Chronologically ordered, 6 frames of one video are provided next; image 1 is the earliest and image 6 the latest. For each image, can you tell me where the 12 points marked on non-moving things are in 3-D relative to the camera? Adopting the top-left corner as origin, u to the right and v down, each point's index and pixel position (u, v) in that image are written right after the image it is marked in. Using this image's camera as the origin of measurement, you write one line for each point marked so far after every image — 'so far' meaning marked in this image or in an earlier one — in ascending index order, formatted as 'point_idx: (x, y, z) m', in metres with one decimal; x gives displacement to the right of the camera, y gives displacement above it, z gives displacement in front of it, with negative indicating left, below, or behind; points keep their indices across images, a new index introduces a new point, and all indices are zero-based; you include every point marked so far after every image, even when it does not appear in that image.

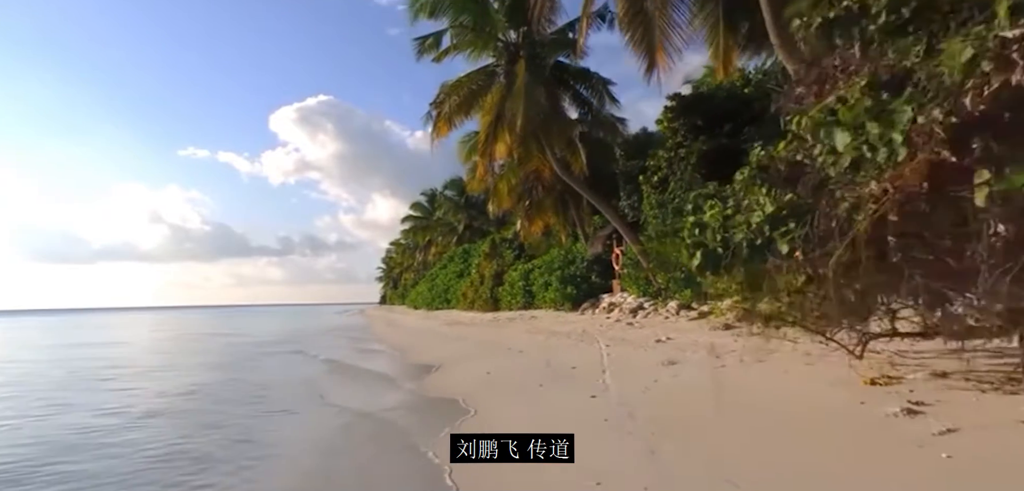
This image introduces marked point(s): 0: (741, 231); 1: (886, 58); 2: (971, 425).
0: (+2.2, +0.1, +5.2) m
1: (+2.5, +1.3, +3.7) m
2: (+4.1, -1.6, +4.7) m
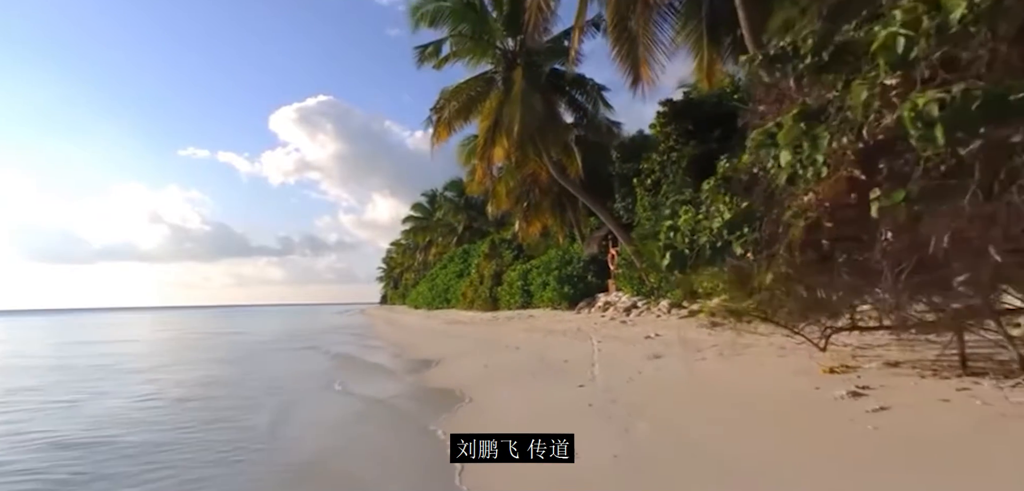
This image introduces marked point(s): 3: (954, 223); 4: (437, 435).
0: (+2.1, +0.1, +6.0) m
1: (+2.4, +1.3, +4.4) m
2: (+4.0, -1.6, +5.4) m
3: (+2.9, +0.2, +3.4) m
4: (-1.0, -2.6, +7.2) m
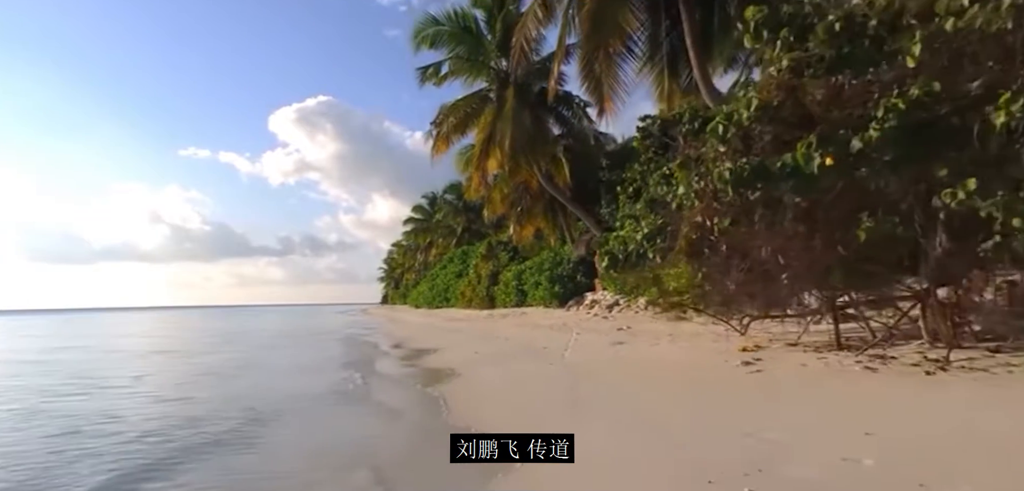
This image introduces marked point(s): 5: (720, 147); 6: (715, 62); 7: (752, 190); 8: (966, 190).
0: (+1.8, 0.0, +8.0) m
1: (+2.1, +1.2, +6.4) m
2: (+3.7, -1.7, +7.5) m
3: (+2.6, +0.1, +5.5) m
4: (-1.4, -2.6, +9.2) m
5: (+2.1, +1.0, +5.4) m
6: (+4.8, +4.3, +12.4) m
7: (+2.3, +0.5, +5.0) m
8: (+3.3, +0.4, +4.0) m
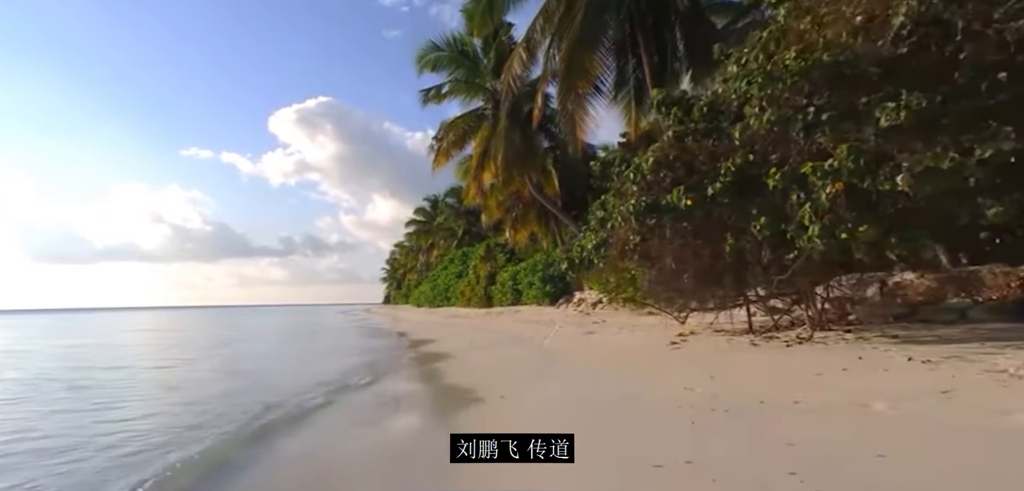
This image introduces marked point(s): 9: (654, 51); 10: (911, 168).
0: (+1.5, -0.1, +10.5) m
1: (+1.8, +1.1, +8.9) m
2: (+3.3, -1.9, +9.9) m
3: (+2.3, -0.1, +8.0) m
4: (-1.7, -2.8, +11.7) m
5: (+1.8, +0.9, +7.8) m
6: (+4.5, +4.1, +14.9) m
7: (+2.0, +0.4, +7.5) m
8: (+2.9, +0.2, +6.5) m
9: (+3.8, +5.2, +14.6) m
10: (+3.8, +0.7, +5.3) m
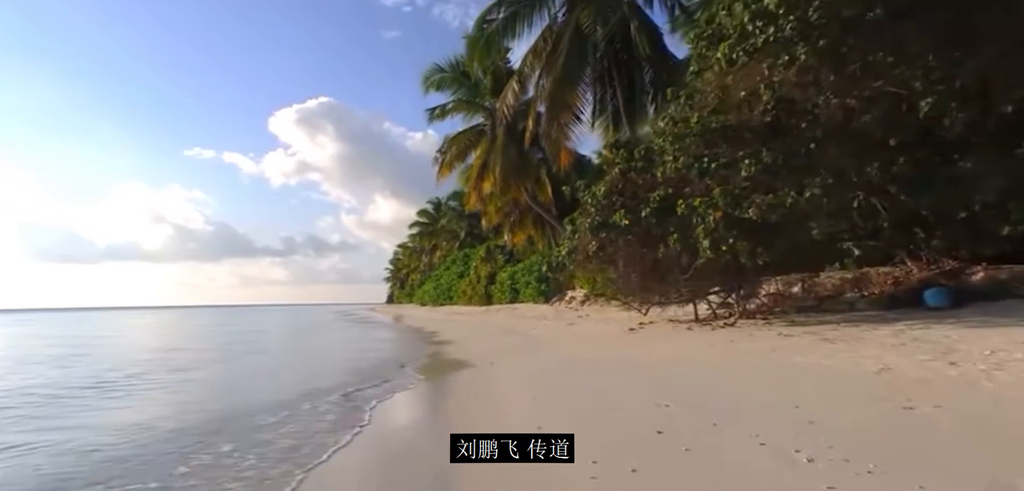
0: (+1.3, -0.3, +13.1) m
1: (+1.6, +0.9, +11.5) m
2: (+3.1, -2.0, +12.6) m
3: (+2.1, -0.2, +10.6) m
4: (-1.9, -2.9, +14.3) m
5: (+1.6, +0.7, +10.5) m
6: (+4.3, +4.0, +17.5) m
7: (+1.8, +0.2, +10.1) m
8: (+2.7, +0.1, +9.1) m
9: (+3.6, +5.1, +17.2) m
10: (+3.6, +0.6, +7.9) m
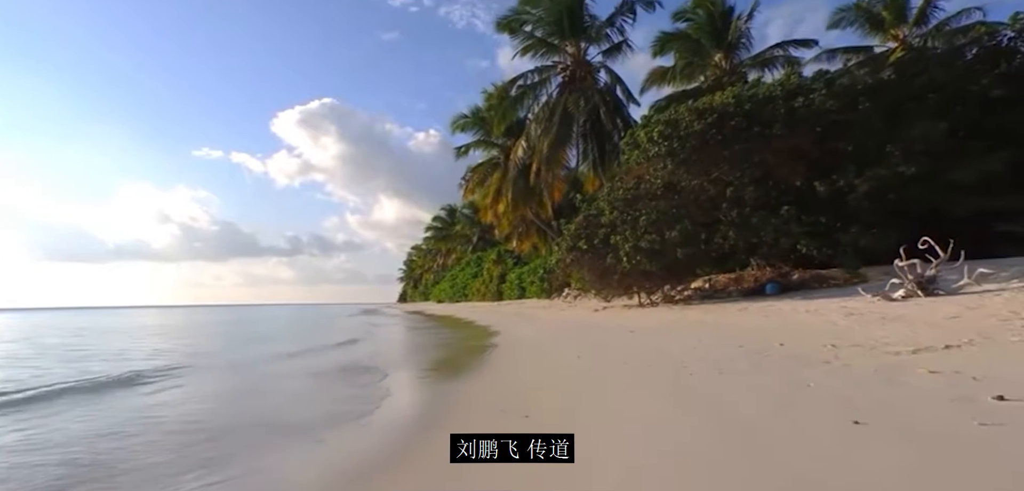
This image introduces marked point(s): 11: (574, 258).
0: (+1.6, -0.7, +20.4) m
1: (+1.9, +0.5, +18.8) m
2: (+3.4, -2.4, +19.8) m
3: (+2.3, -0.6, +17.8) m
4: (-1.6, -3.3, +21.6) m
5: (+1.9, +0.3, +17.7) m
6: (+4.6, +3.6, +24.8) m
7: (+2.1, -0.2, +17.4) m
8: (+3.0, -0.3, +16.4) m
9: (+4.0, +4.7, +24.5) m
10: (+3.8, +0.2, +15.1) m
11: (+2.0, -0.4, +17.6) m
